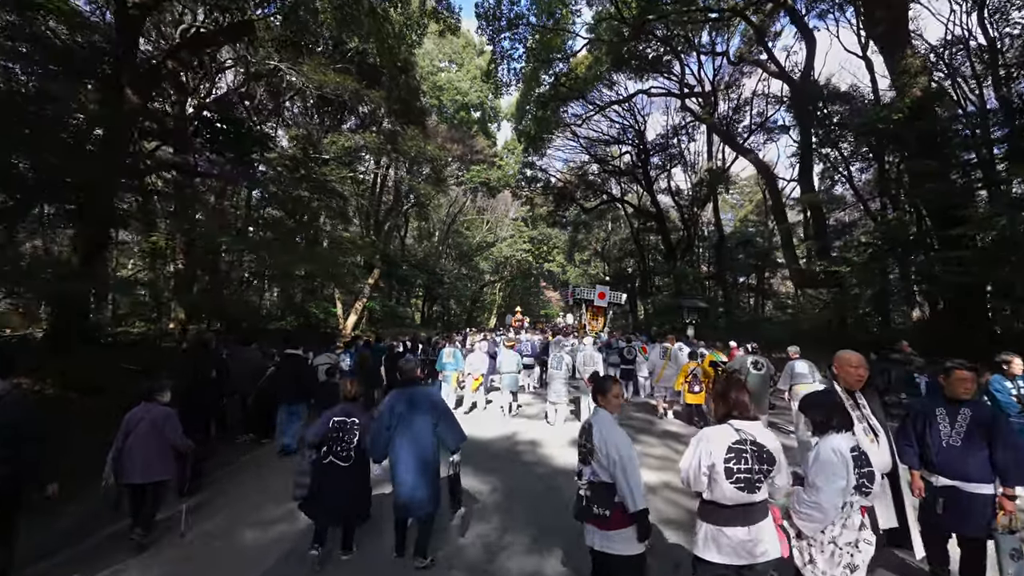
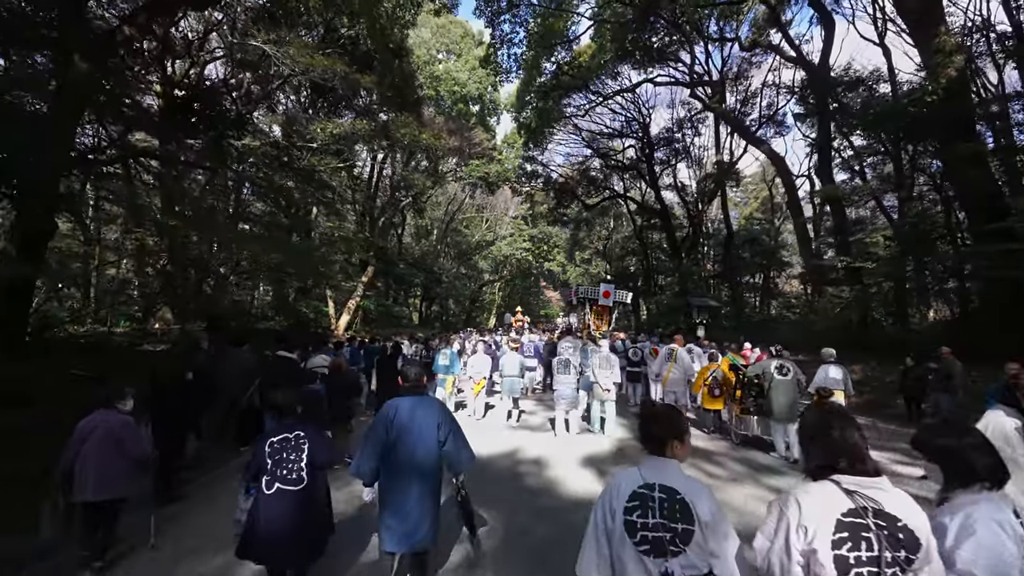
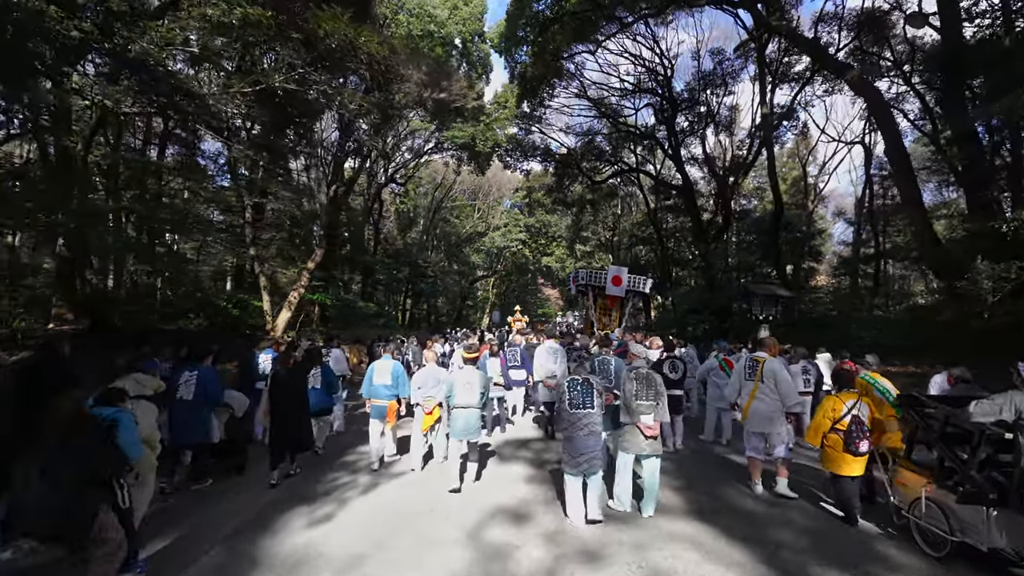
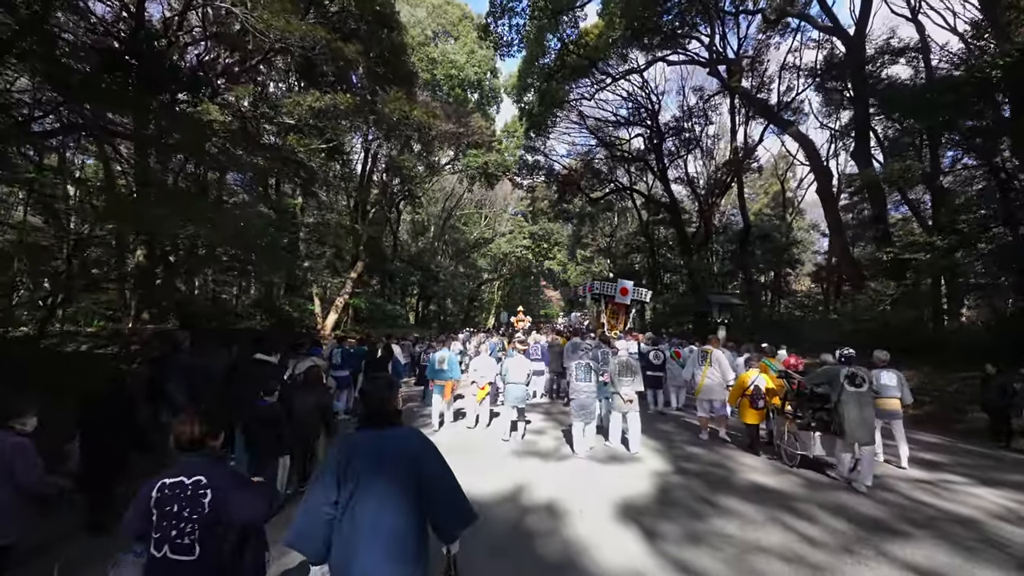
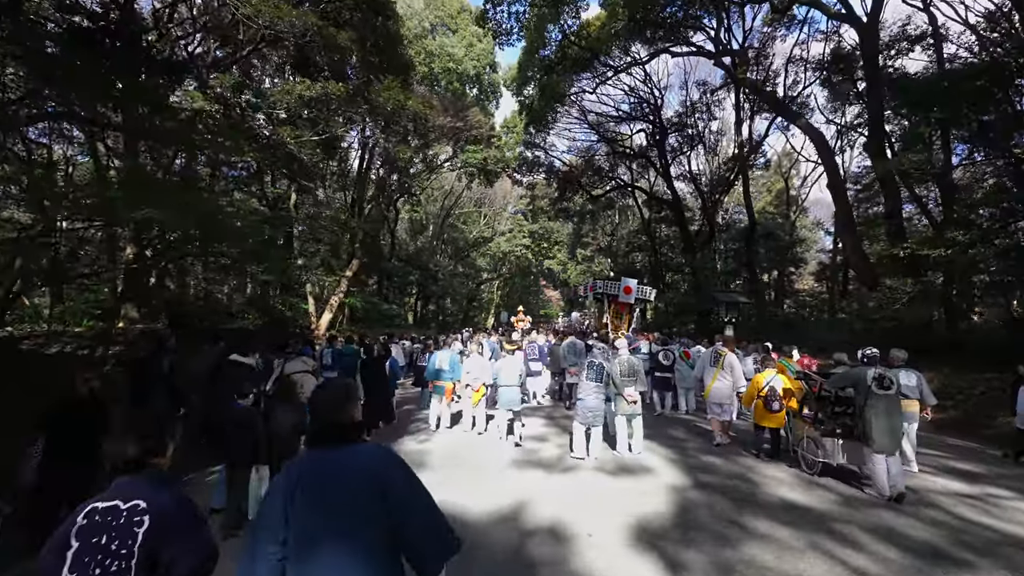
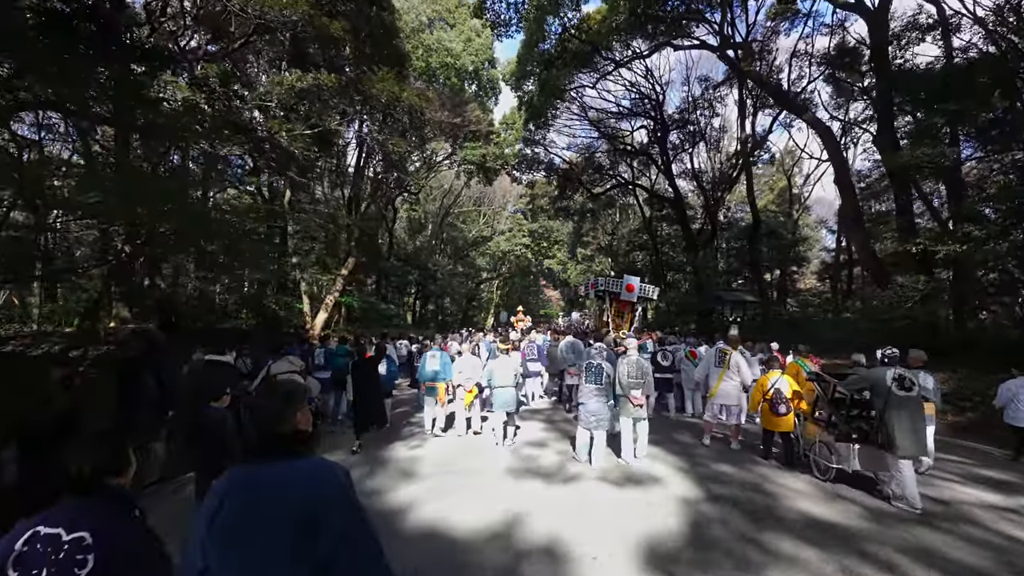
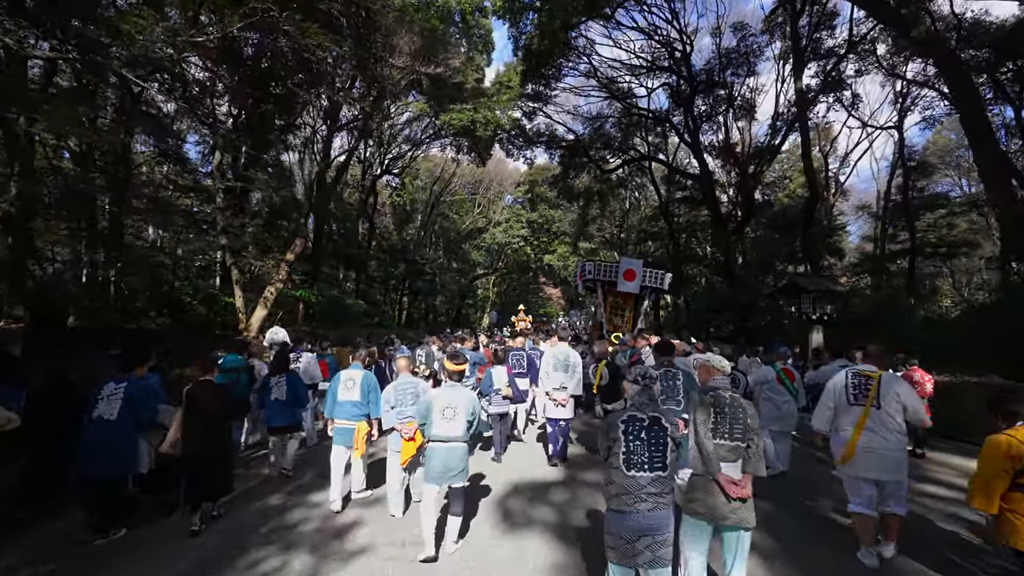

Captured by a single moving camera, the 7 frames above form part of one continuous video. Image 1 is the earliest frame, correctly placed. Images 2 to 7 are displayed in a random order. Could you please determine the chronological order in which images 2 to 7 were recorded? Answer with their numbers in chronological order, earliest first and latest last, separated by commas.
2, 4, 5, 6, 3, 7
